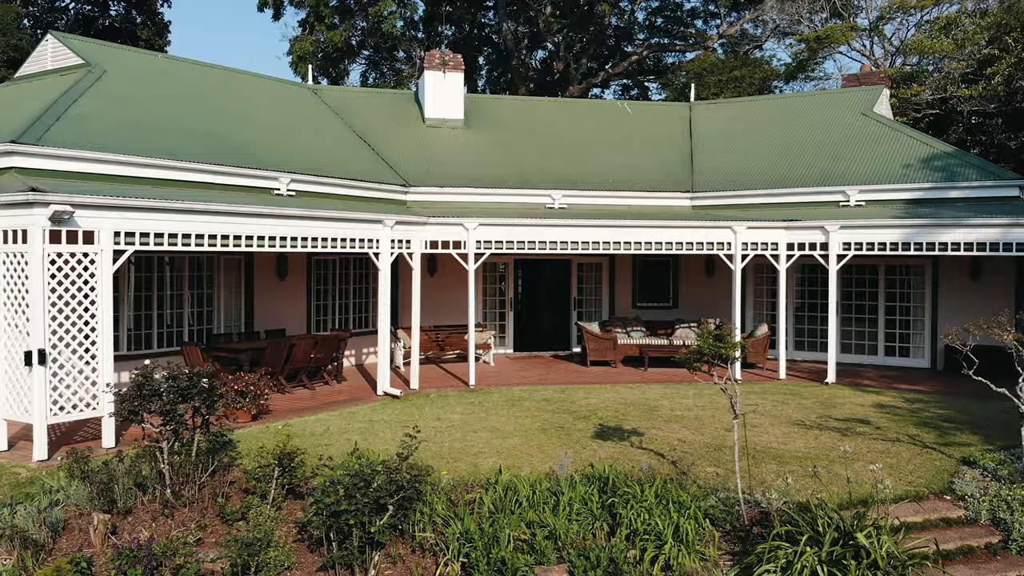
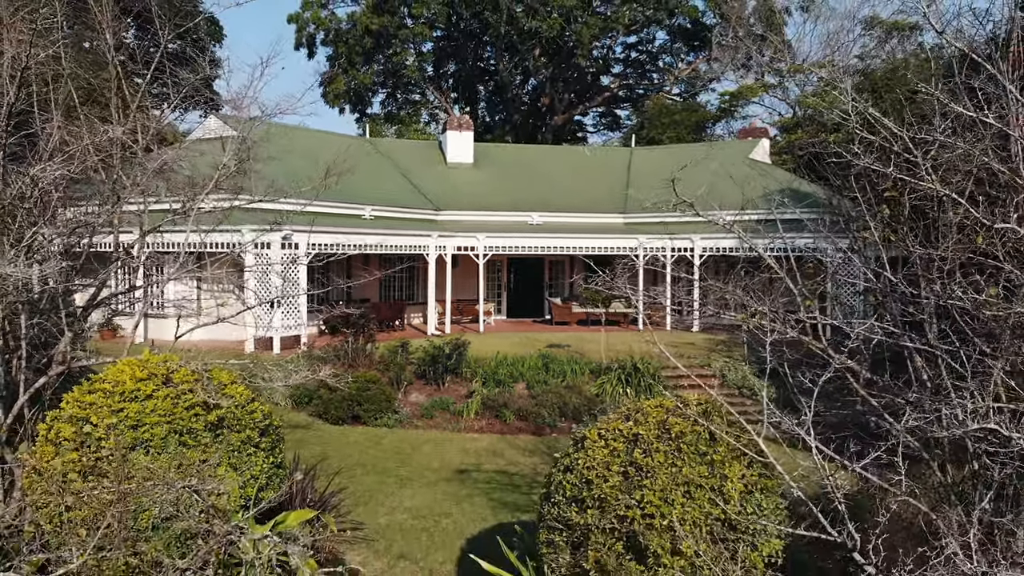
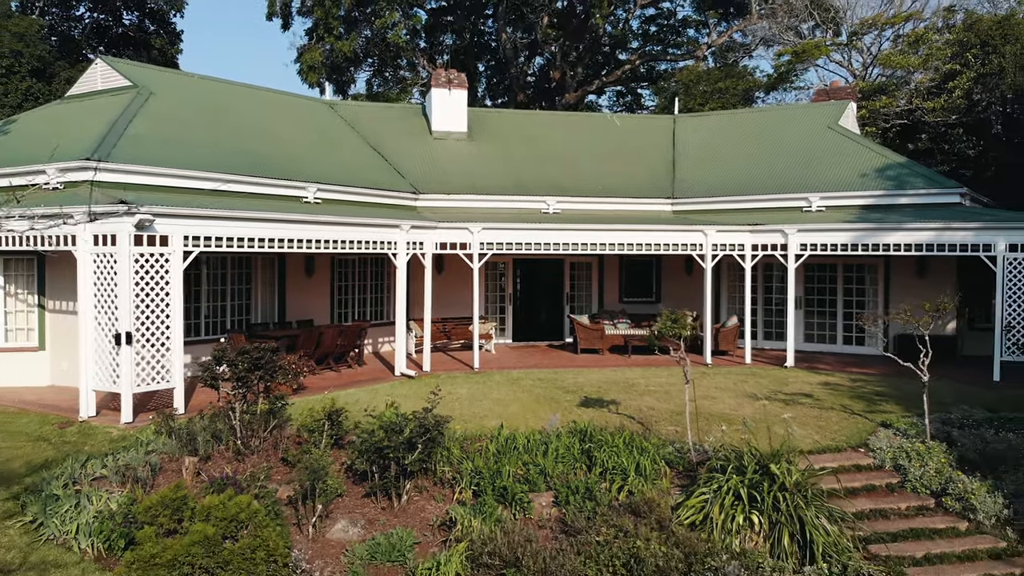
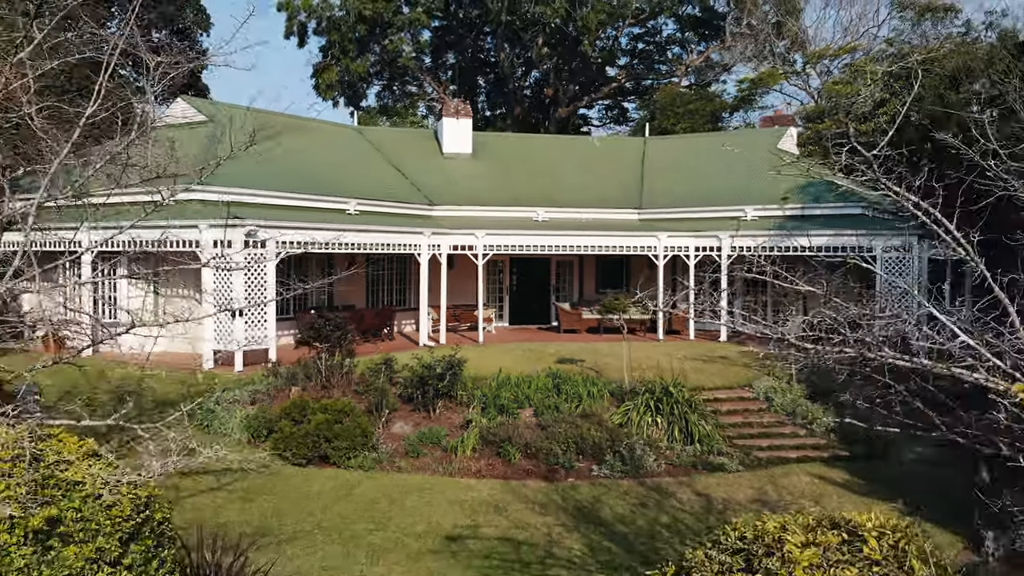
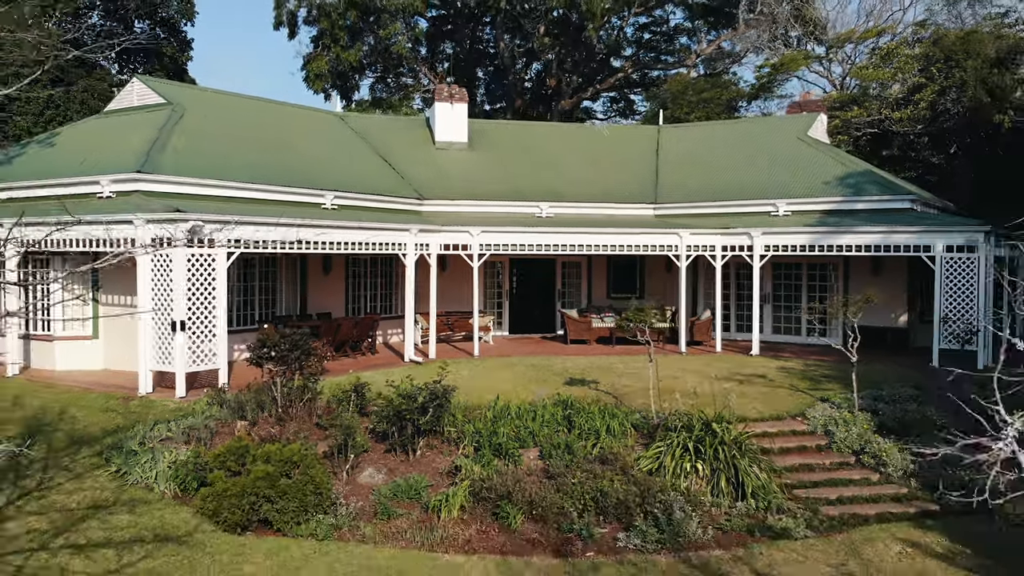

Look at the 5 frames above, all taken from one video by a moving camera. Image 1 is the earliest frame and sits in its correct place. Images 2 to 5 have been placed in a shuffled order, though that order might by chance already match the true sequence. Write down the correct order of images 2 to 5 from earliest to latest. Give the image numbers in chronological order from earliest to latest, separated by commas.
3, 5, 4, 2
